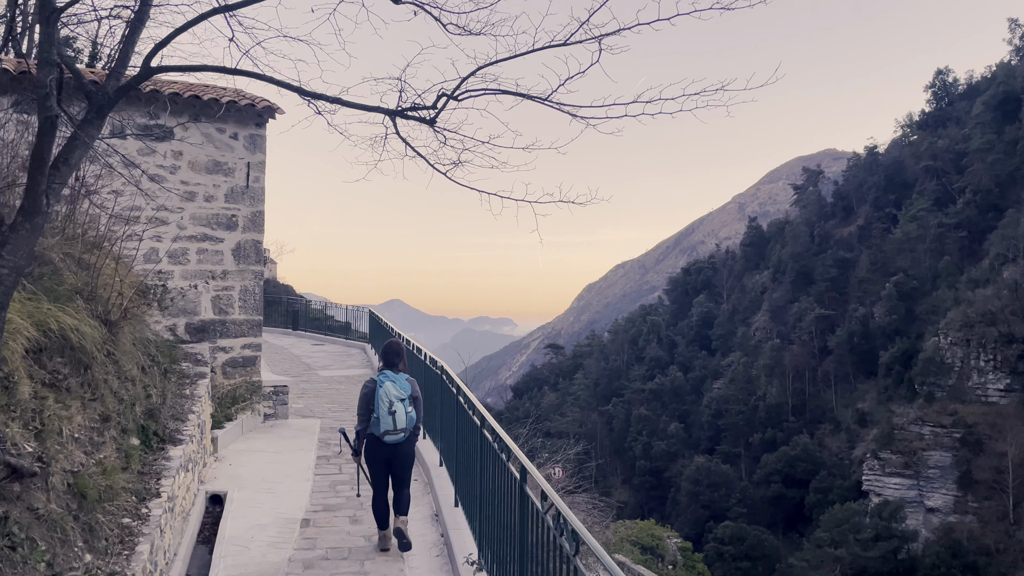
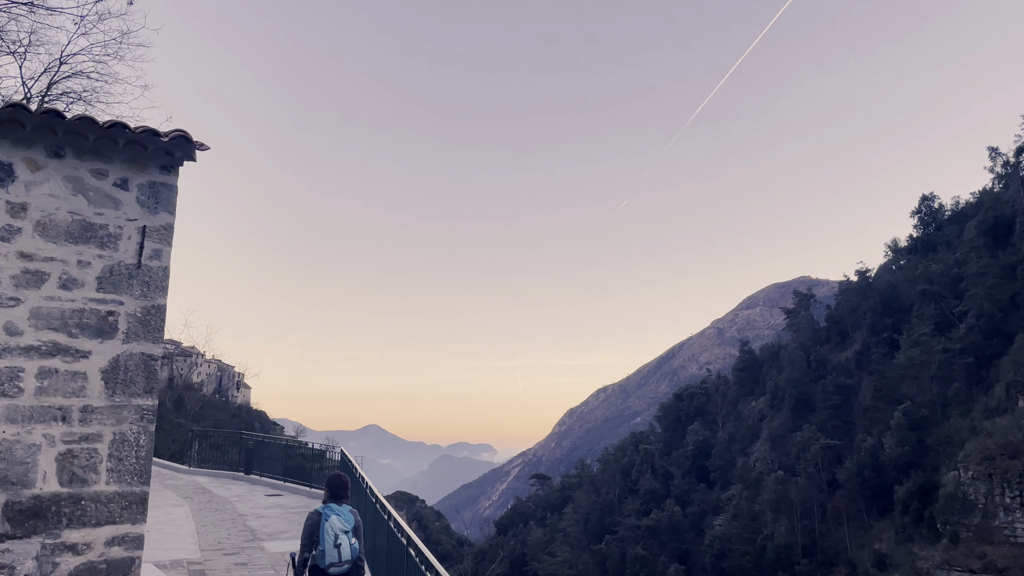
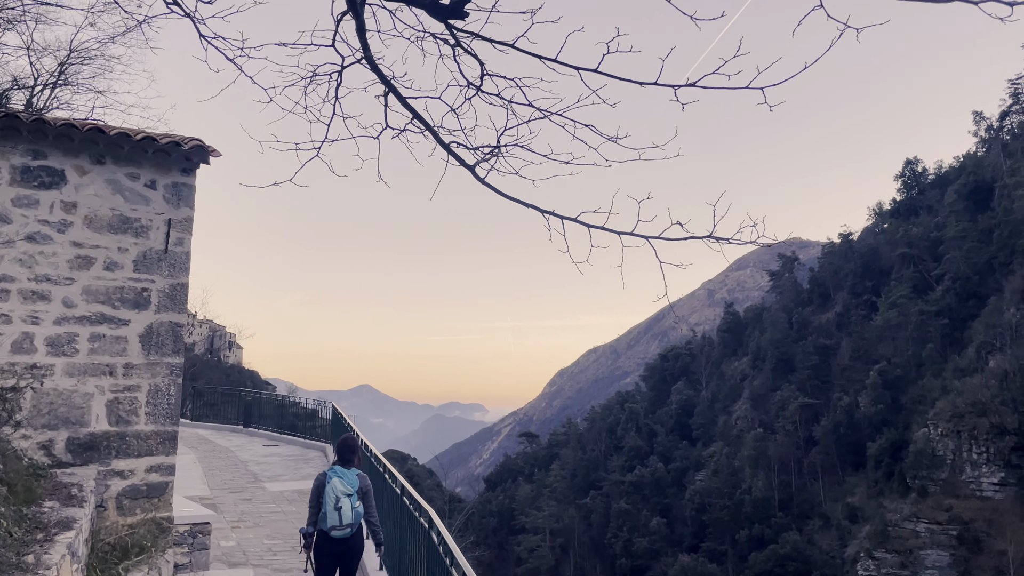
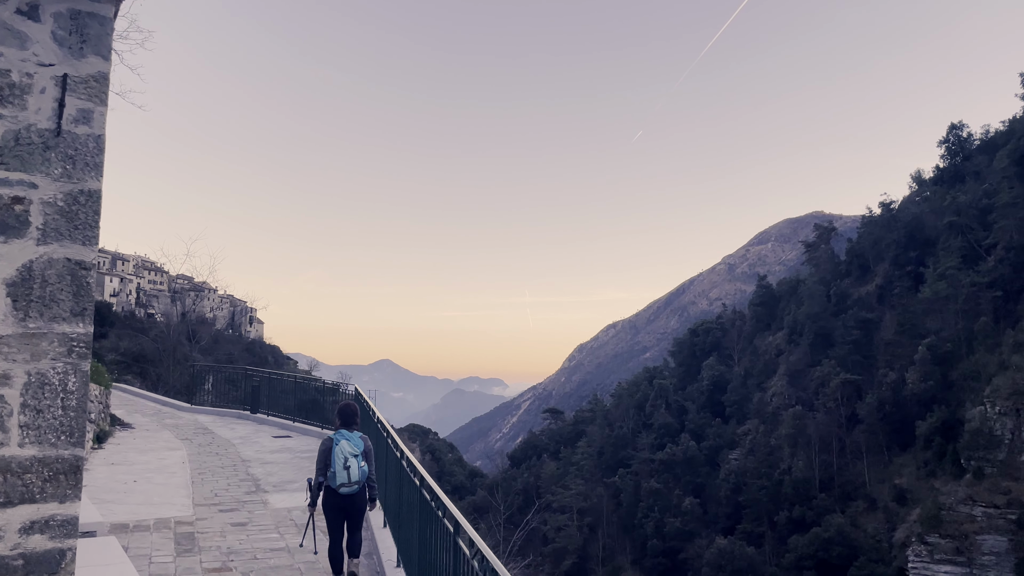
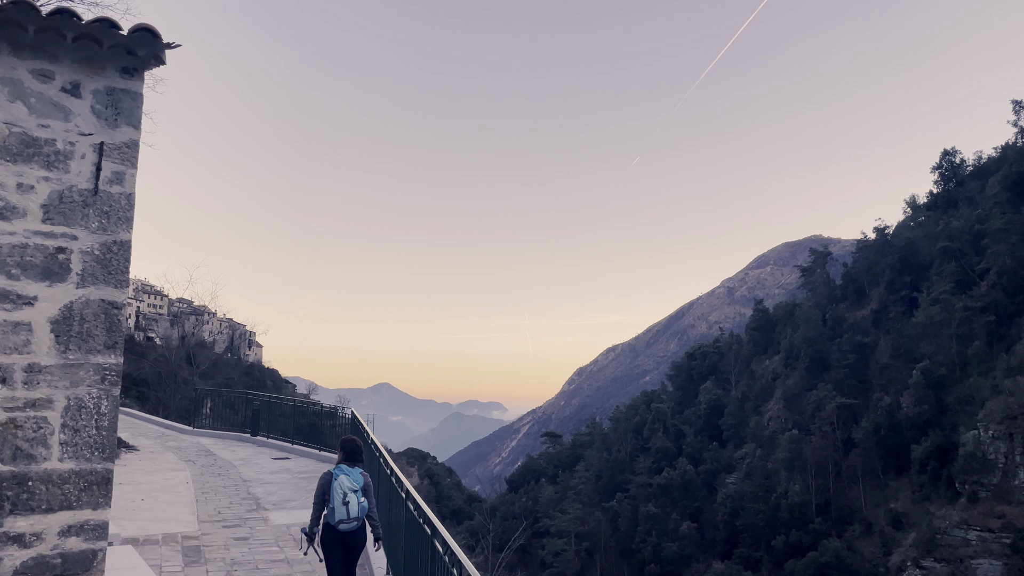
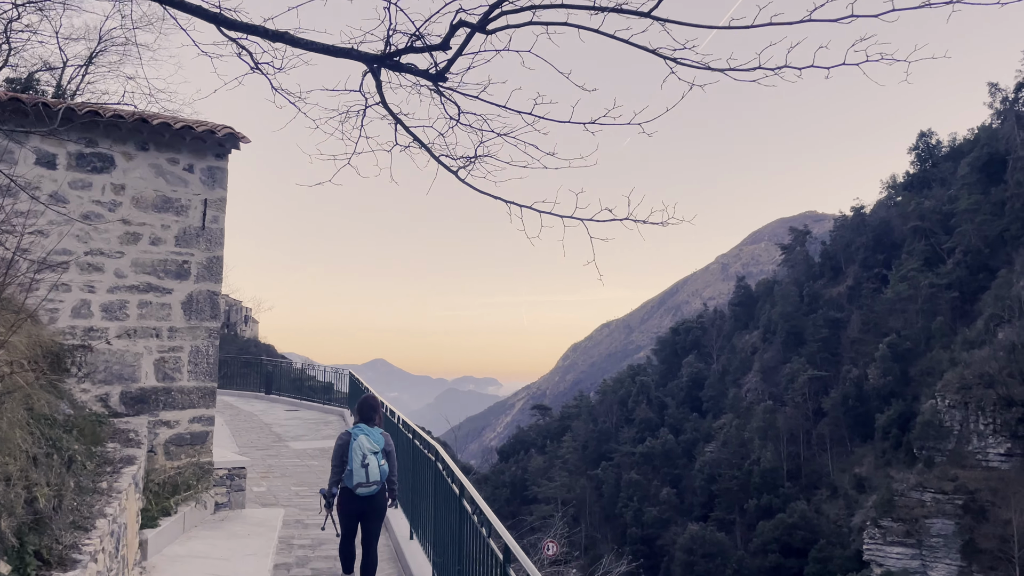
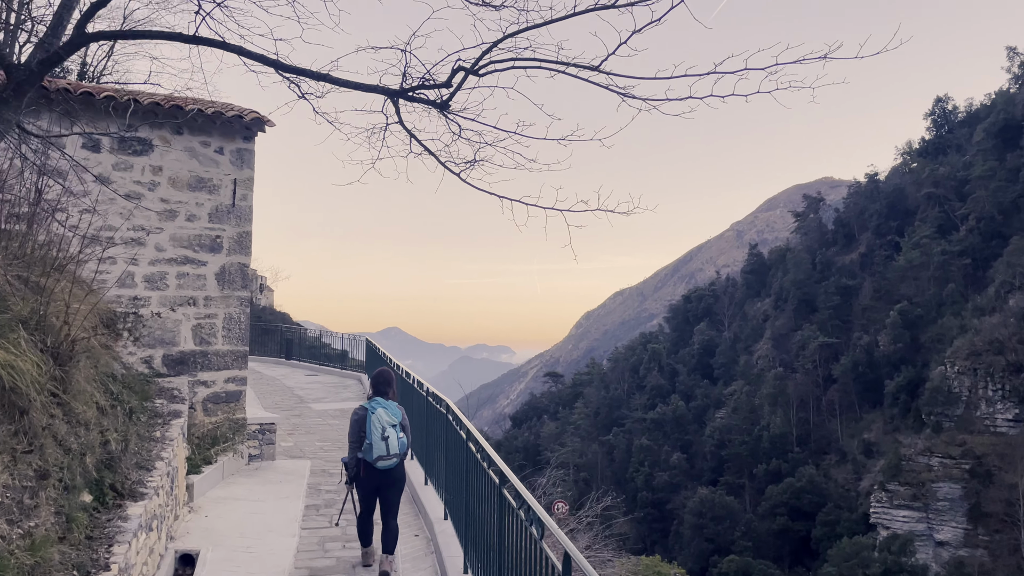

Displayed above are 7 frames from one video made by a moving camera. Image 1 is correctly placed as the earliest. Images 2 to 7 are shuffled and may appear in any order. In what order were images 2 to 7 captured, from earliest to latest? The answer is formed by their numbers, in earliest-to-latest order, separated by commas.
7, 6, 3, 2, 5, 4
